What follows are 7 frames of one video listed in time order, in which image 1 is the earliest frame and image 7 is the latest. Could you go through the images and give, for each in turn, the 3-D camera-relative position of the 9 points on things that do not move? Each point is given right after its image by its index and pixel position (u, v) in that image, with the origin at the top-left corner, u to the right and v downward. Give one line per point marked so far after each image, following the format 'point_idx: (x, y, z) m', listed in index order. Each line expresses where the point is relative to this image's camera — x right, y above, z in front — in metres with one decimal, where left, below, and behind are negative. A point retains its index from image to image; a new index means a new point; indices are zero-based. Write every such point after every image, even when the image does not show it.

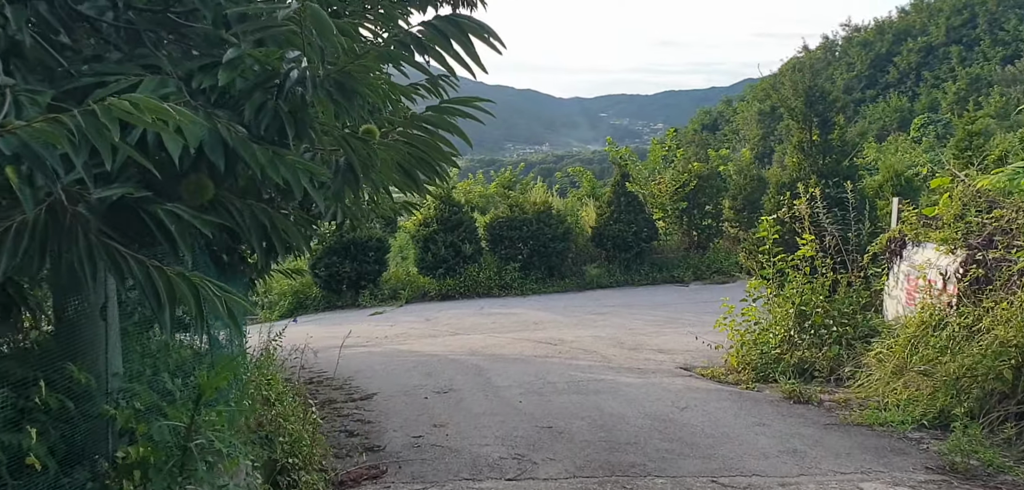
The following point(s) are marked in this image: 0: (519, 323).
0: (+0.1, -1.1, +11.9) m
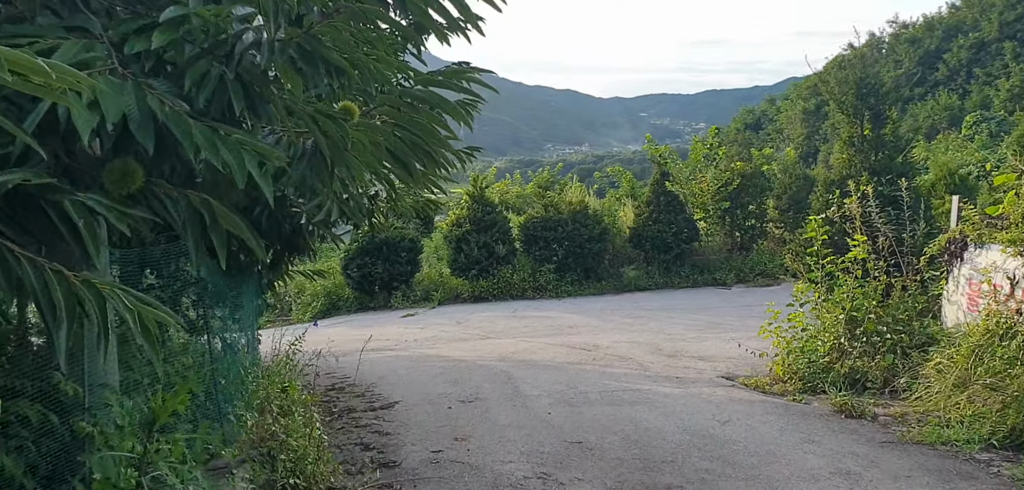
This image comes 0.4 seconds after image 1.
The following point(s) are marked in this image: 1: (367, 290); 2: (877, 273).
0: (+0.5, -1.1, +11.5) m
1: (-2.6, -0.8, +15.2) m
2: (+3.2, -0.2, +7.5) m
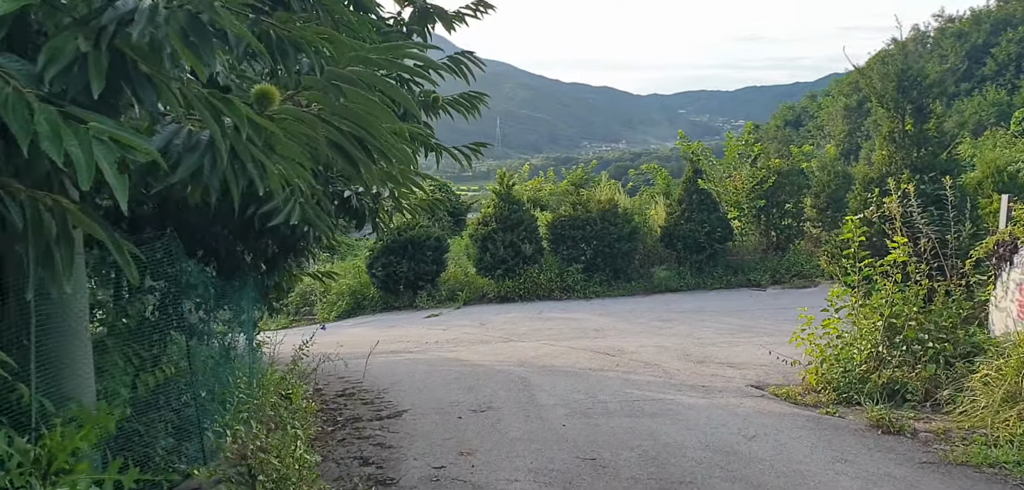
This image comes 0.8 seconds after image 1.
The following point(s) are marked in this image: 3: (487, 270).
0: (+0.8, -1.1, +11.1) m
1: (-2.1, -0.8, +14.9) m
2: (+3.3, -0.3, +7.0) m
3: (-0.4, -0.4, +14.7) m
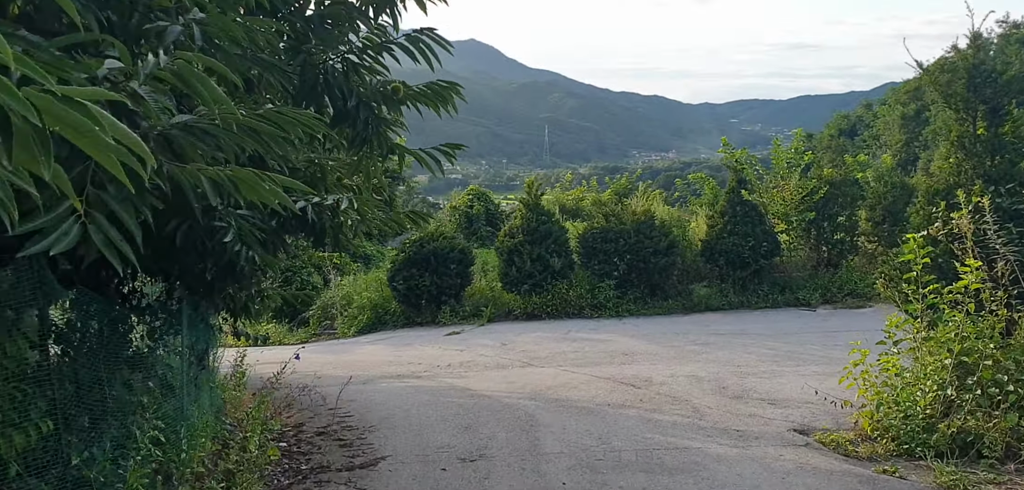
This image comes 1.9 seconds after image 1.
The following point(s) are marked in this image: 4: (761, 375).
0: (+1.1, -1.3, +10.2) m
1: (-1.6, -1.0, +14.1) m
2: (+3.4, -0.4, +6.0) m
3: (0.0, -0.6, +13.8) m
4: (+2.5, -1.3, +8.7) m
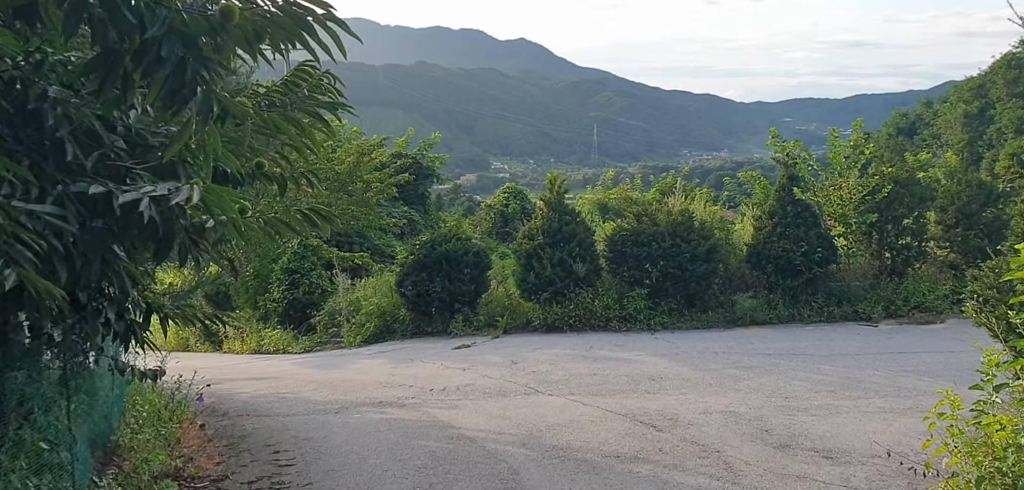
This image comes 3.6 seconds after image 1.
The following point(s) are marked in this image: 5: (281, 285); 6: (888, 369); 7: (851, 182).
0: (+1.2, -1.3, +8.7) m
1: (-1.3, -1.0, +12.8) m
2: (+3.2, -0.5, +4.3) m
3: (+0.3, -0.7, +12.4) m
4: (+2.5, -1.4, +7.1) m
5: (-4.2, -0.7, +15.5) m
6: (+4.1, -1.3, +9.3) m
7: (+5.3, +1.0, +13.5) m
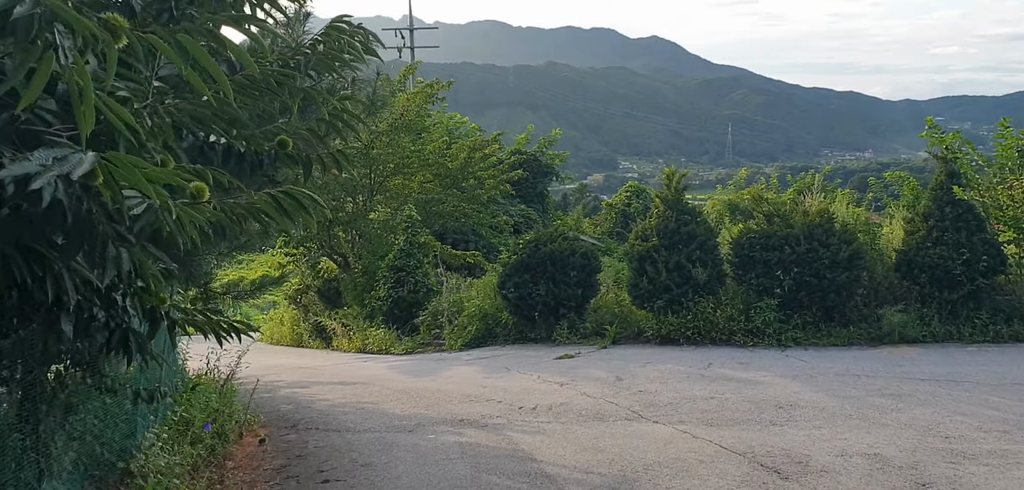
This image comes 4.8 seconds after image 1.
0: (+2.1, -1.4, +7.4) m
1: (+0.2, -1.0, +11.9) m
2: (+3.4, -0.6, +2.9) m
3: (+1.7, -0.7, +11.2) m
4: (+3.2, -1.4, +5.7) m
5: (-2.2, -0.7, +15.0) m
6: (+5.1, -1.4, +7.7) m
7: (+6.9, +0.9, +11.6) m
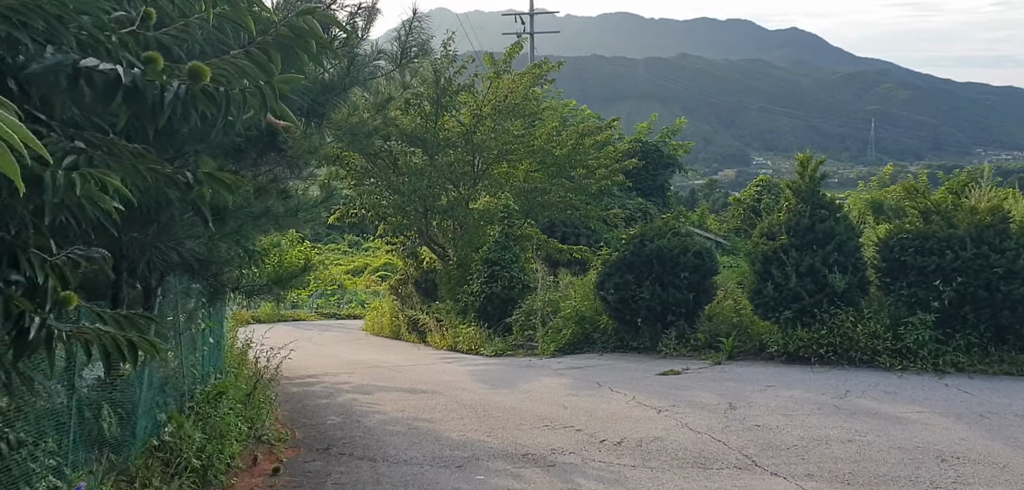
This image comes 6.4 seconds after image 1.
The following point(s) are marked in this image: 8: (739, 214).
0: (+2.6, -1.4, +5.7) m
1: (+1.4, -0.9, +10.4) m
2: (+3.3, -0.7, +1.0) m
3: (+2.9, -0.7, +9.5) m
4: (+3.5, -1.5, +3.9) m
5: (-0.5, -0.5, +13.8) m
6: (+5.6, -1.5, +5.5) m
7: (+8.1, +0.7, +9.1) m
8: (+5.2, +0.8, +19.9) m
